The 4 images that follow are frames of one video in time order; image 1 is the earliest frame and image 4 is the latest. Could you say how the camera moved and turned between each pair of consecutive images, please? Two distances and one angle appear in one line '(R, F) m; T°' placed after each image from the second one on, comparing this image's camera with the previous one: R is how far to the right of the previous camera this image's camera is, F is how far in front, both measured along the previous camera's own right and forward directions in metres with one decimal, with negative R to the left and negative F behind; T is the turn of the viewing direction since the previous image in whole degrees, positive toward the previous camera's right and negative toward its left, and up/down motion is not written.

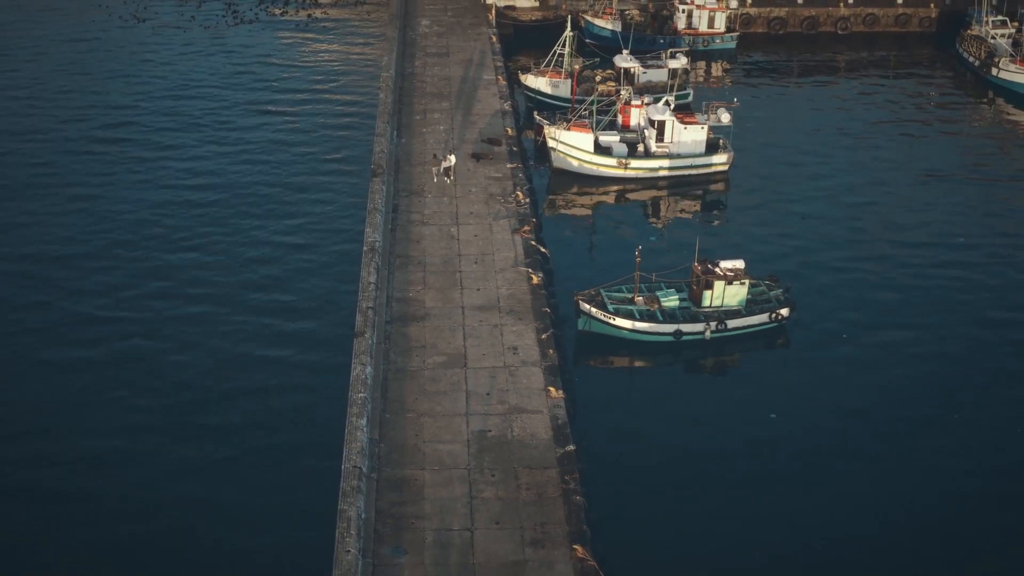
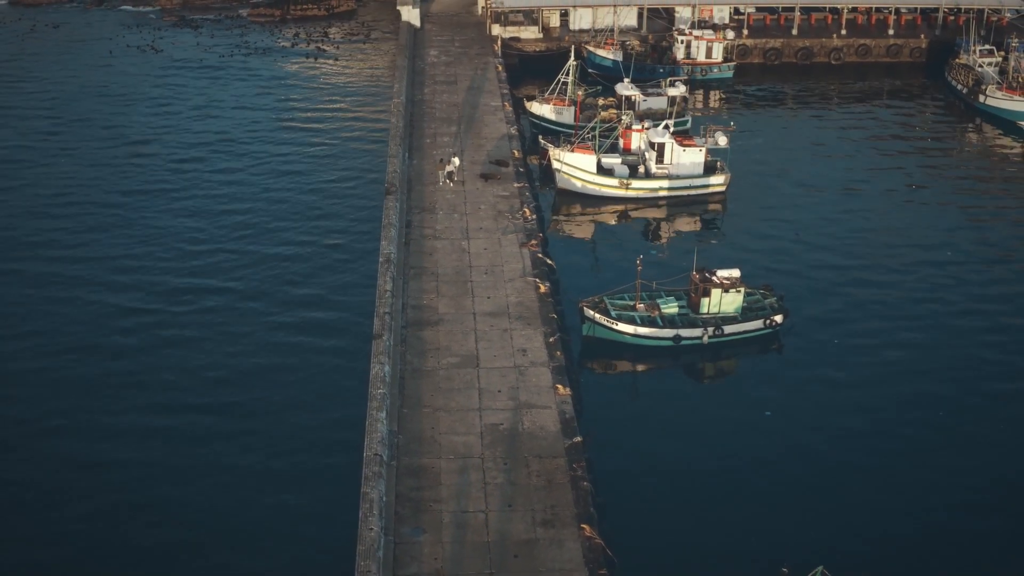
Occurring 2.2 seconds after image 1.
(-0.3, -1.9) m; 0°
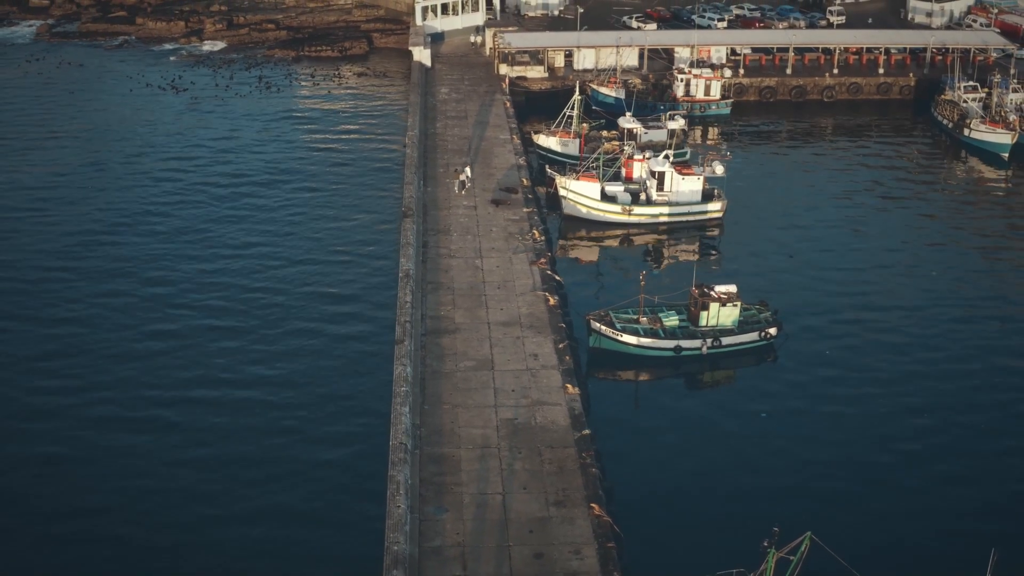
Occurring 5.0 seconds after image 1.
(-0.4, -2.6) m; 0°
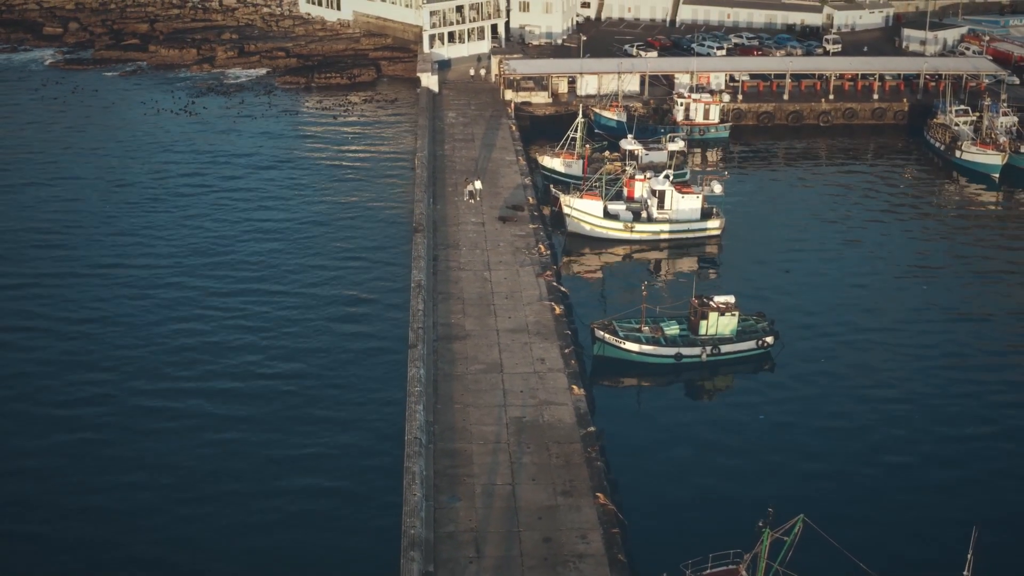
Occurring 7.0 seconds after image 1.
(-0.2, -1.8) m; 0°
